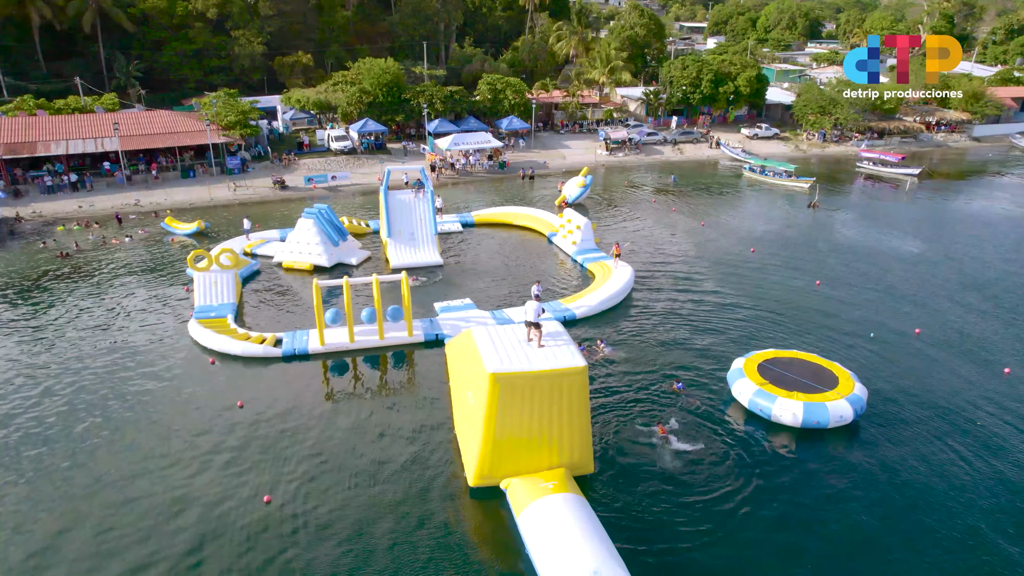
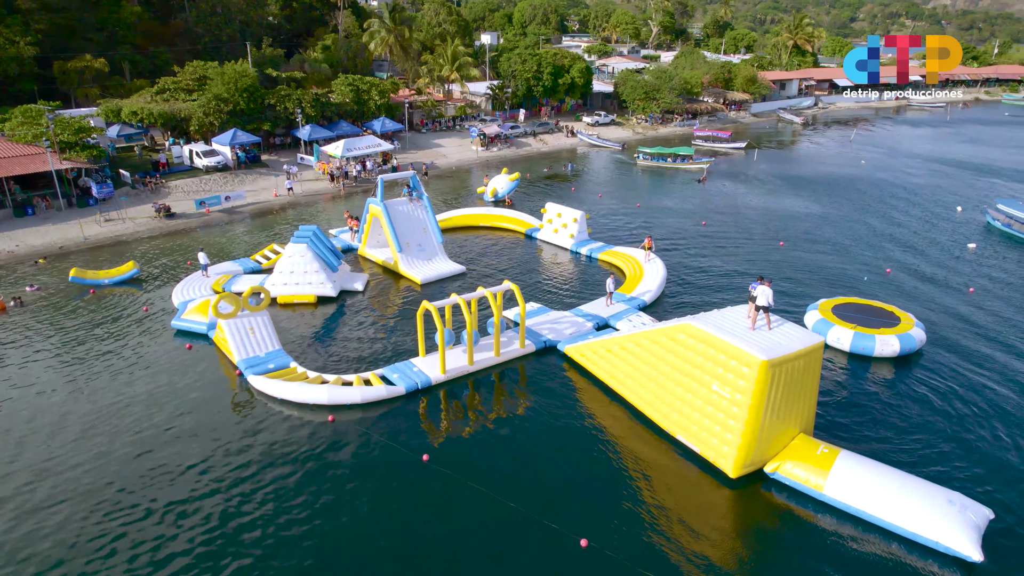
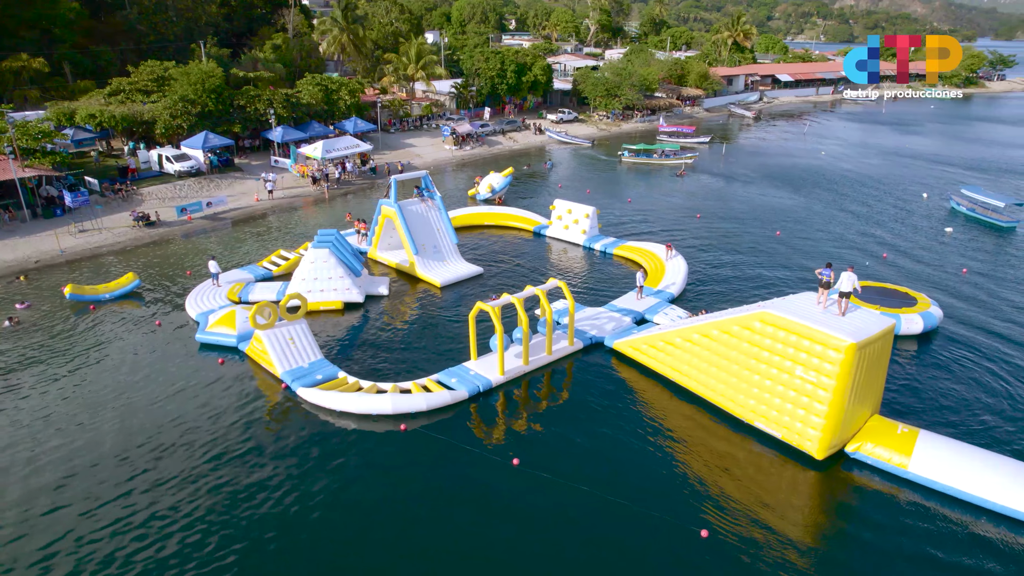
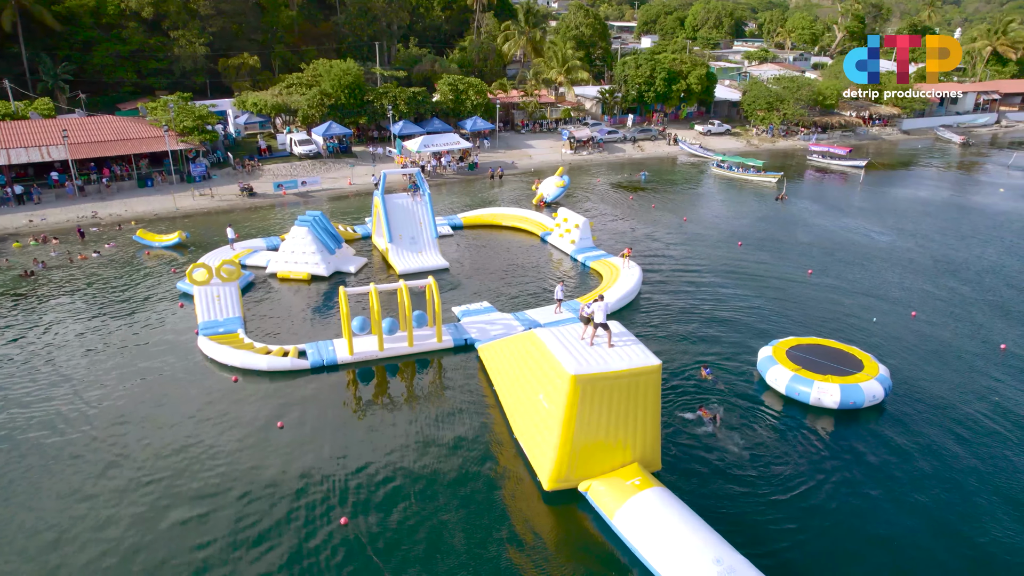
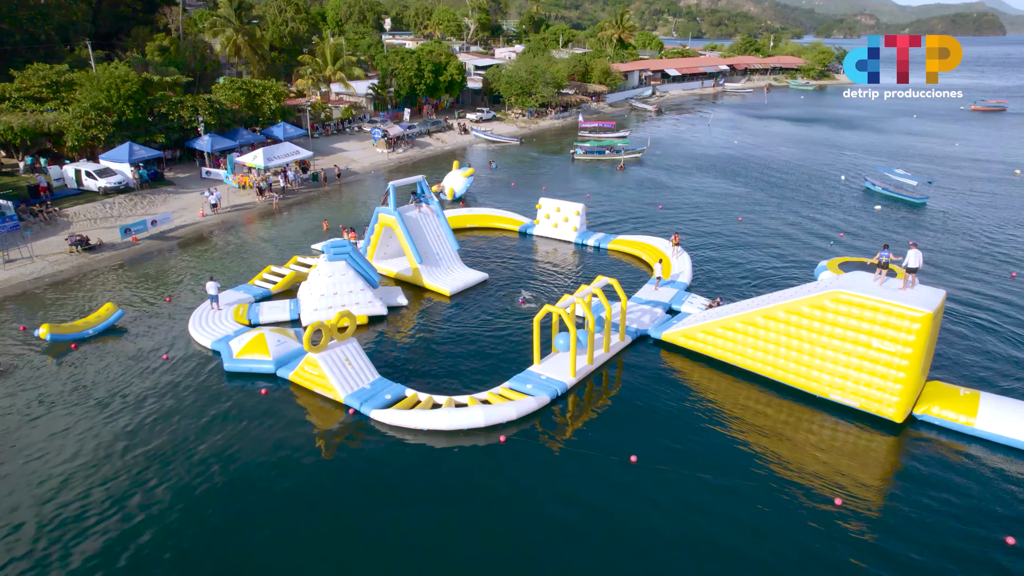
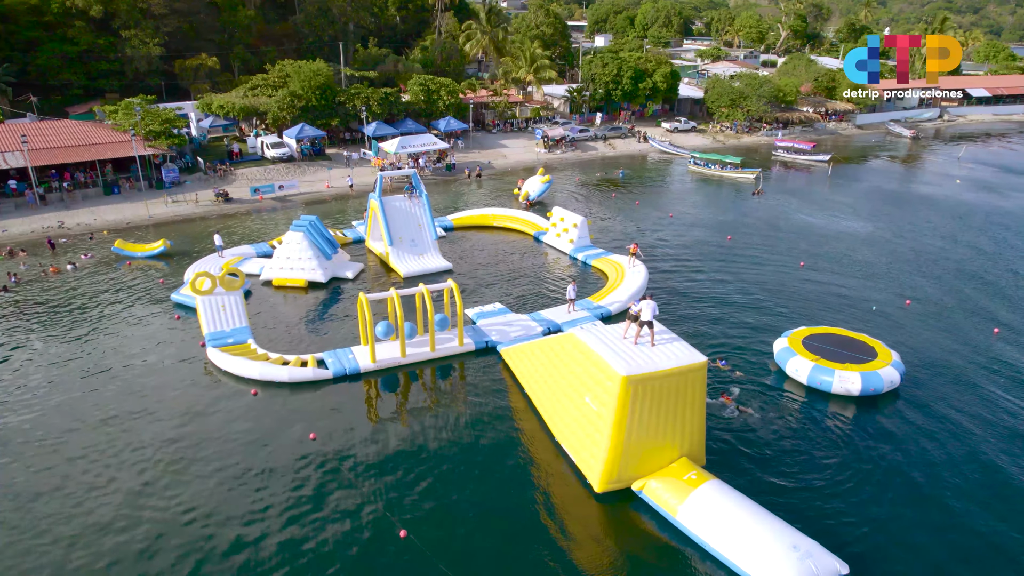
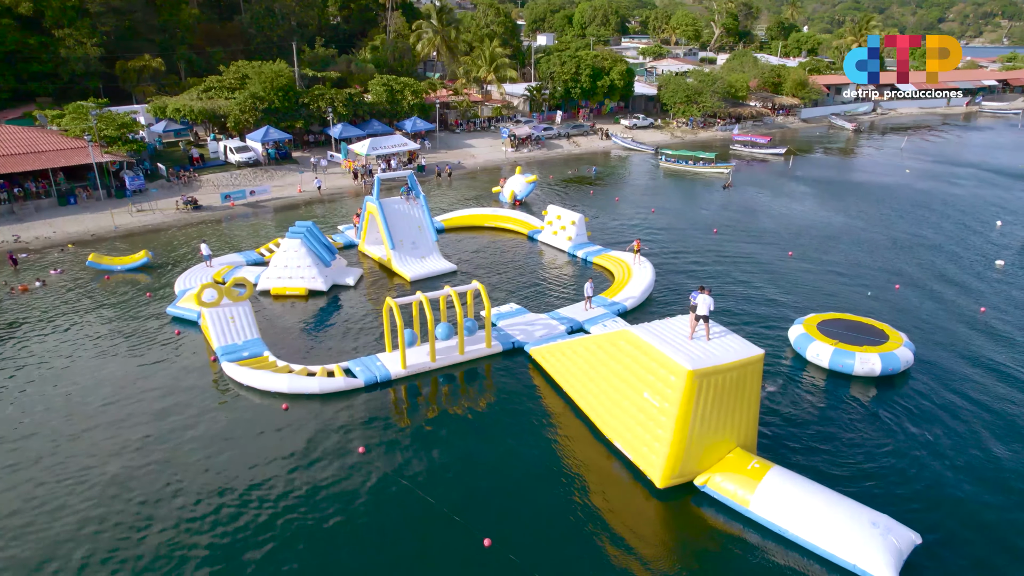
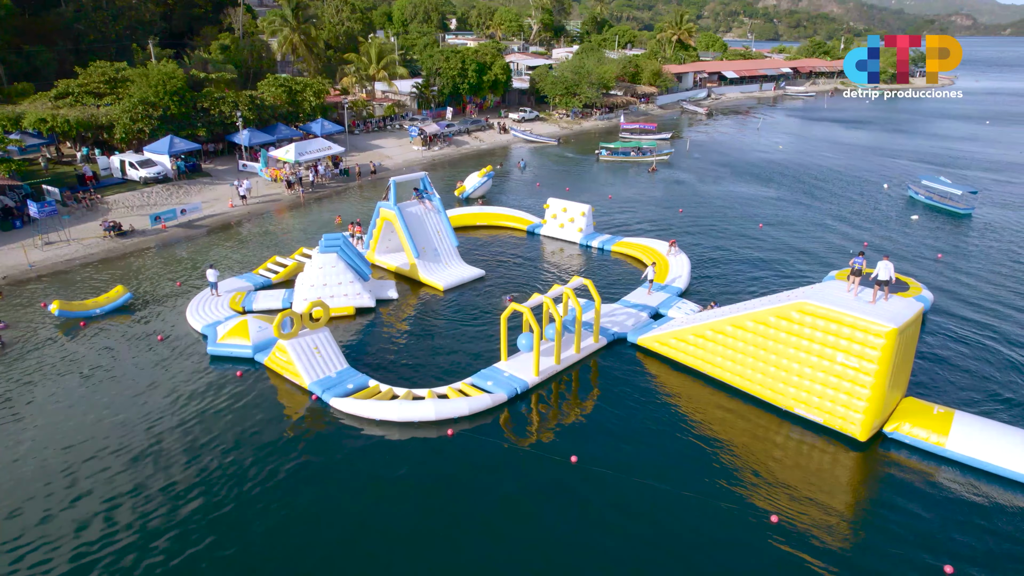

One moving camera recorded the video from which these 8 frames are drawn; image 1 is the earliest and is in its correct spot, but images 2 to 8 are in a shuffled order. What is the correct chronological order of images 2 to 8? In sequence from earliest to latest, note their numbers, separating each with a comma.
4, 6, 7, 2, 3, 8, 5
